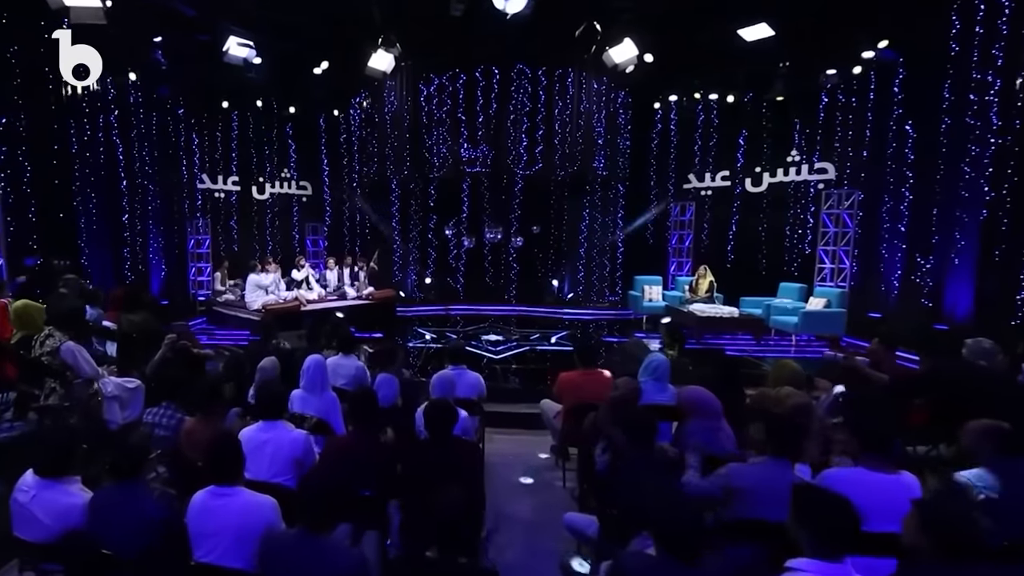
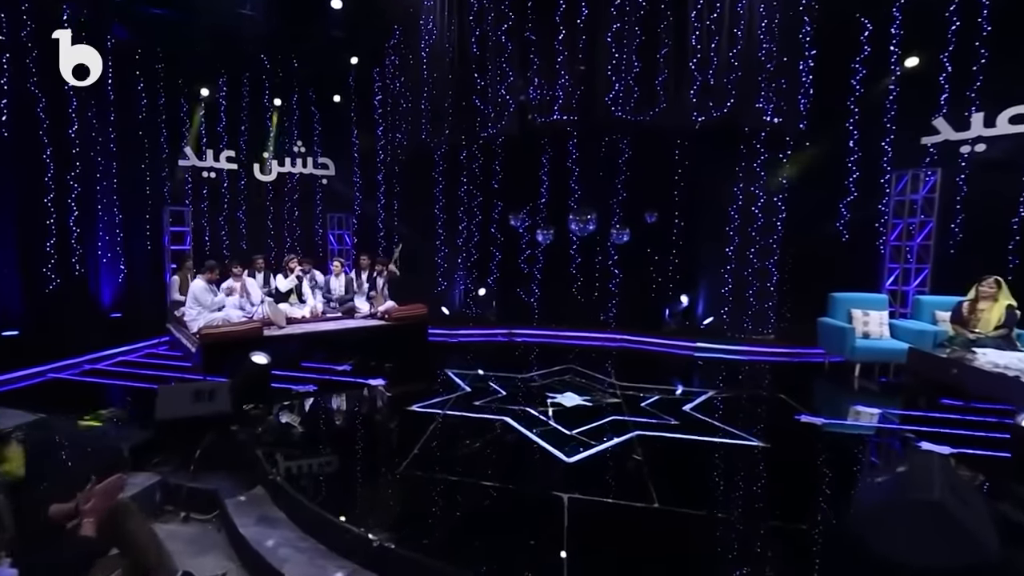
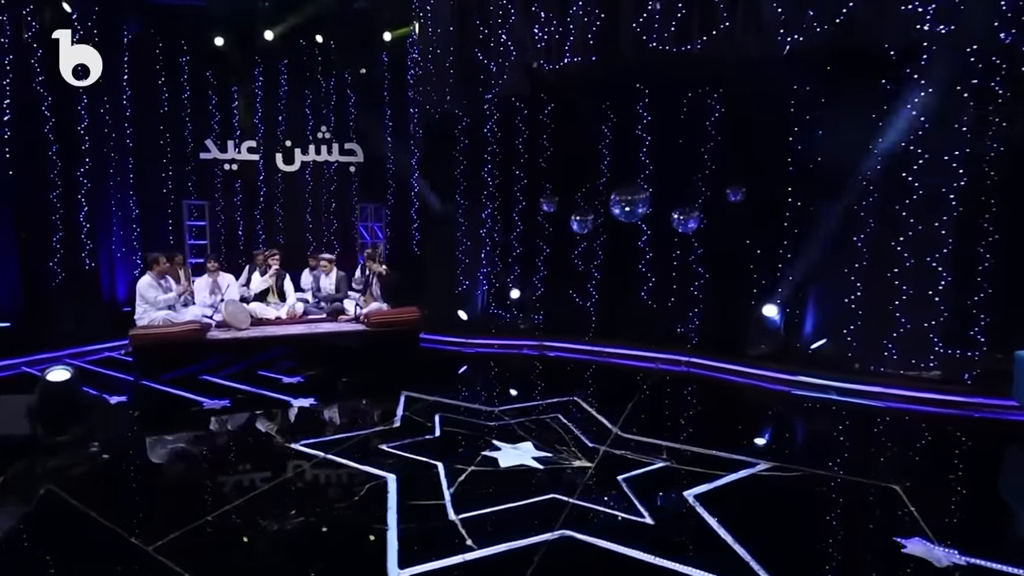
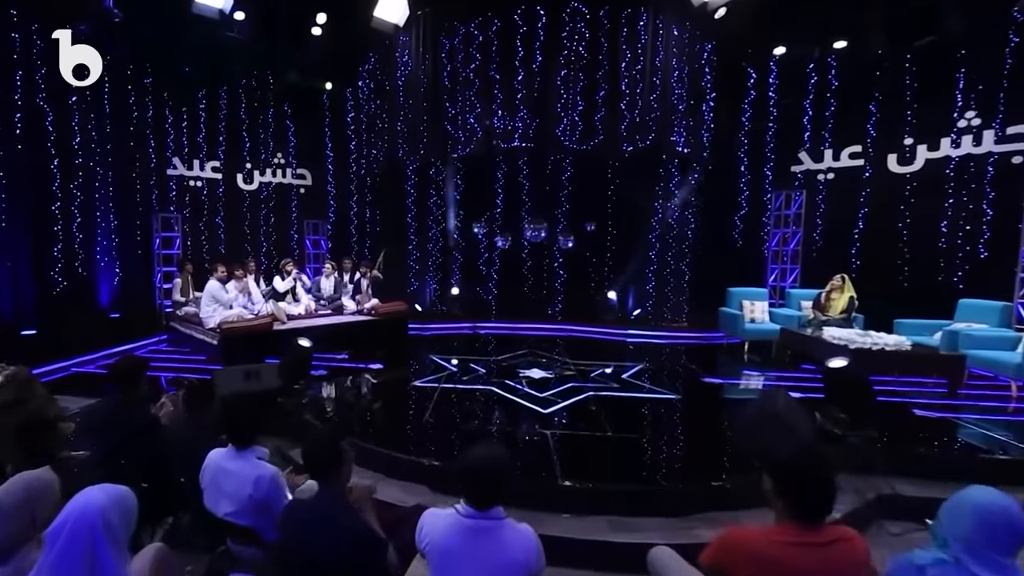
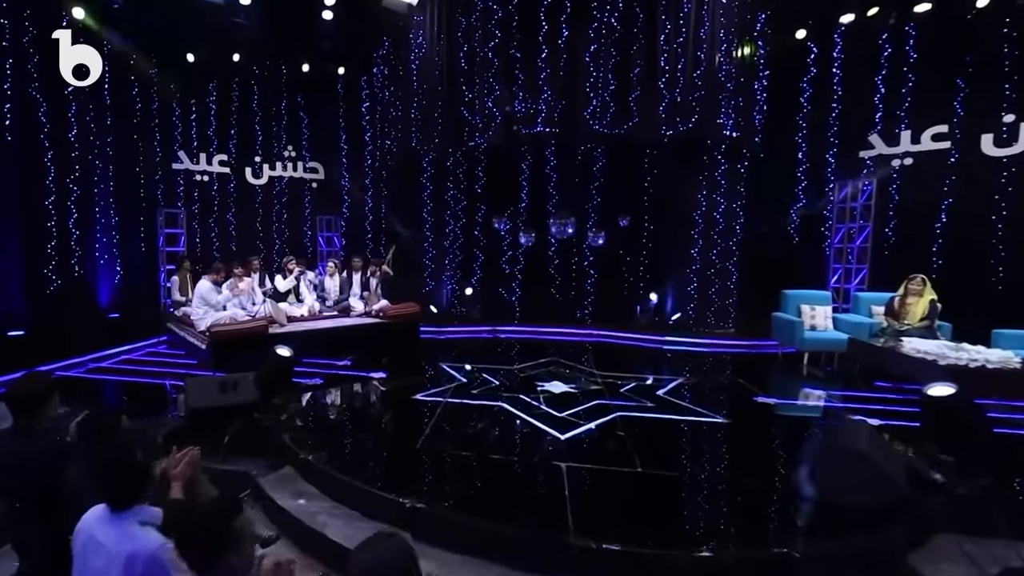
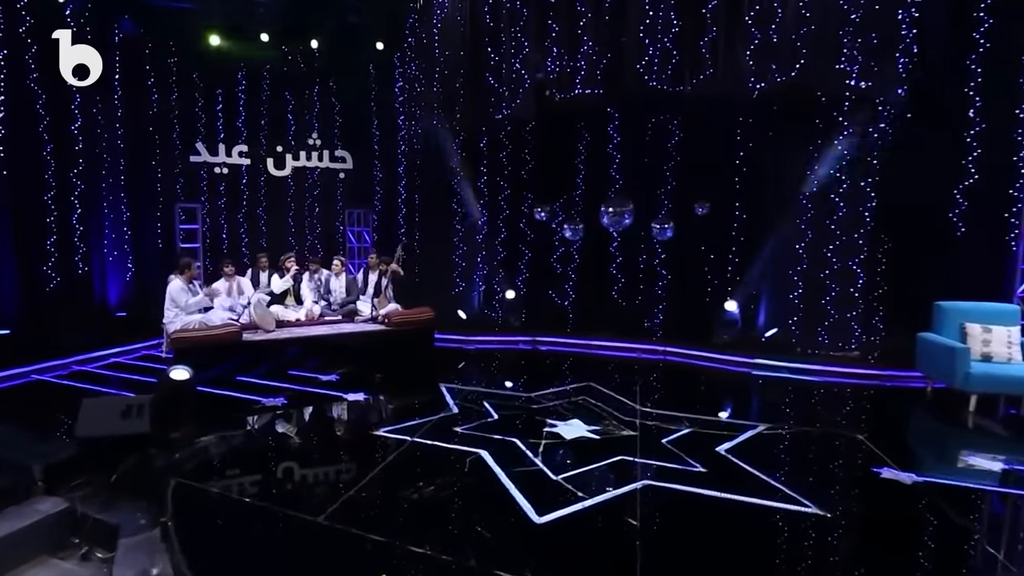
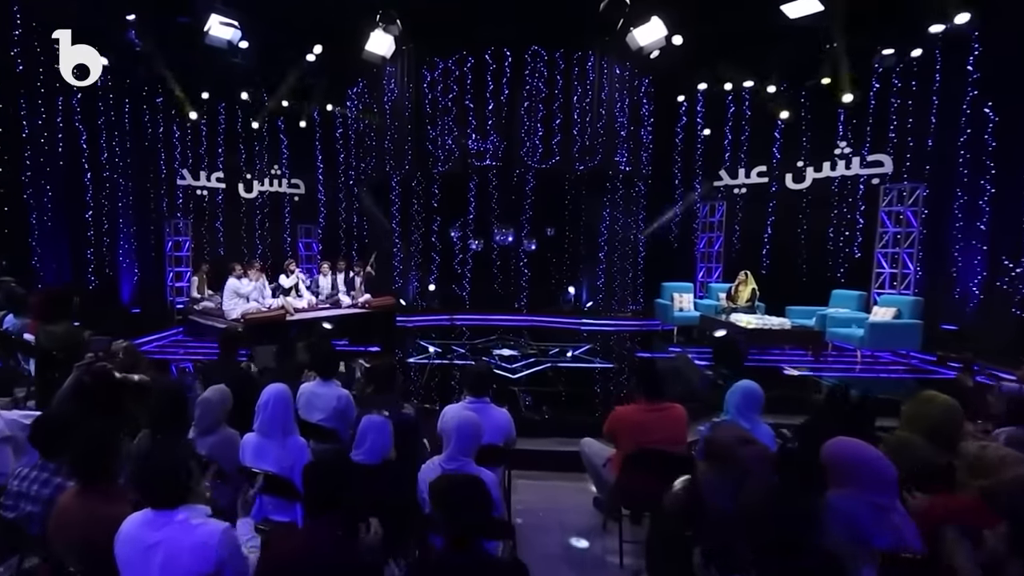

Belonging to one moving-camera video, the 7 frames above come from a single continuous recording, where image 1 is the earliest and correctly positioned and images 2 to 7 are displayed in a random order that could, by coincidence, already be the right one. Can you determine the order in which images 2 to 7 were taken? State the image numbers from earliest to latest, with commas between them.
7, 4, 5, 2, 6, 3
